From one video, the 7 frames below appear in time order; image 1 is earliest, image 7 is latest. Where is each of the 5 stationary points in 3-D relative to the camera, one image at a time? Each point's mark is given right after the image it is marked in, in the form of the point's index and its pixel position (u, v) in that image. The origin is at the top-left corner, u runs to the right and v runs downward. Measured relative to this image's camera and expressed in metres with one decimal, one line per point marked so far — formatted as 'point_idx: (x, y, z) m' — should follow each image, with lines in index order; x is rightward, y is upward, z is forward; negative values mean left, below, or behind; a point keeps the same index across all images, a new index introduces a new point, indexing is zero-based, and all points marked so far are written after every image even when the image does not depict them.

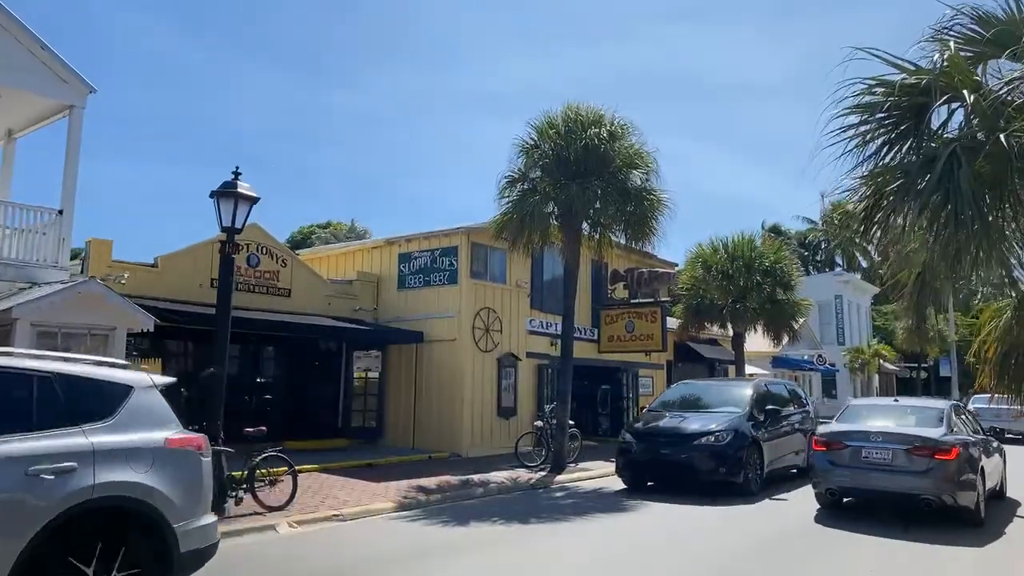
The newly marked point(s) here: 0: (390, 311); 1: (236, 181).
0: (-3.1, -0.6, +18.2) m
1: (-3.8, +1.5, +9.9) m
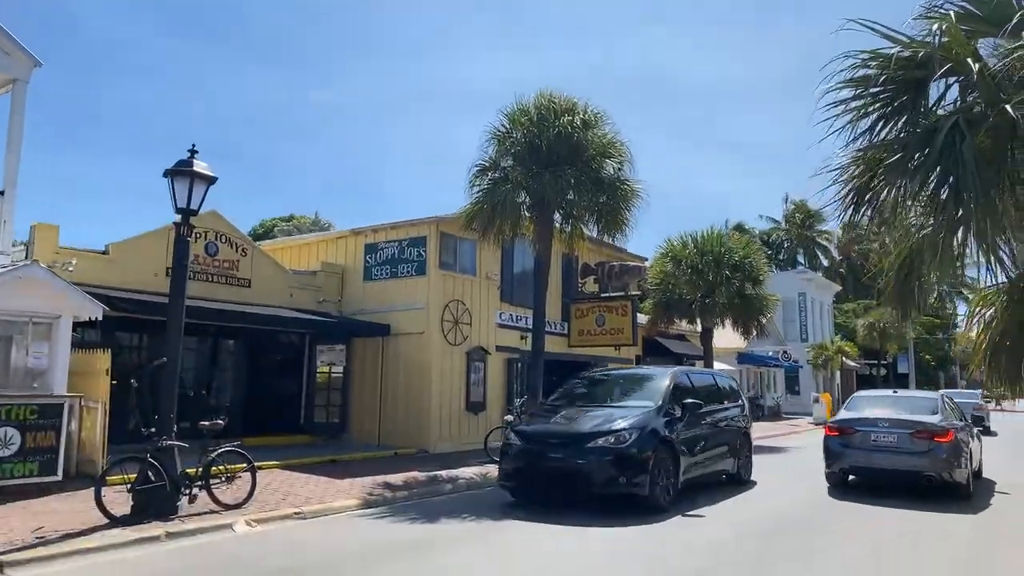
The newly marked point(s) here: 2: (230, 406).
0: (-3.8, -0.4, +17.7) m
1: (-4.1, +1.7, +9.3) m
2: (-6.2, -2.6, +16.0) m
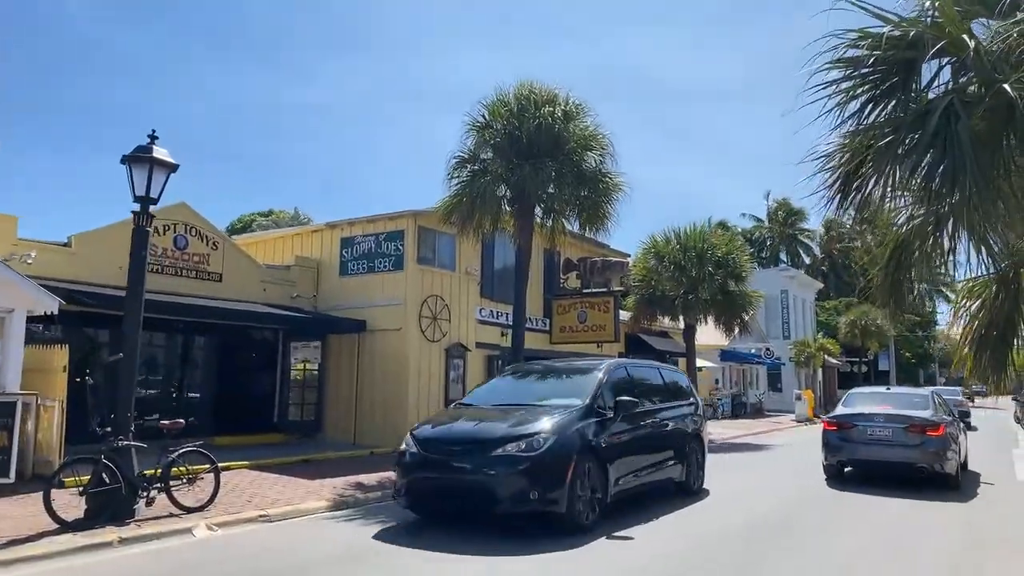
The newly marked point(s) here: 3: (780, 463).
0: (-4.3, -0.3, +17.2) m
1: (-4.4, +1.7, +8.8) m
2: (-6.7, -2.5, +15.5) m
3: (+6.5, -4.2, +17.5) m
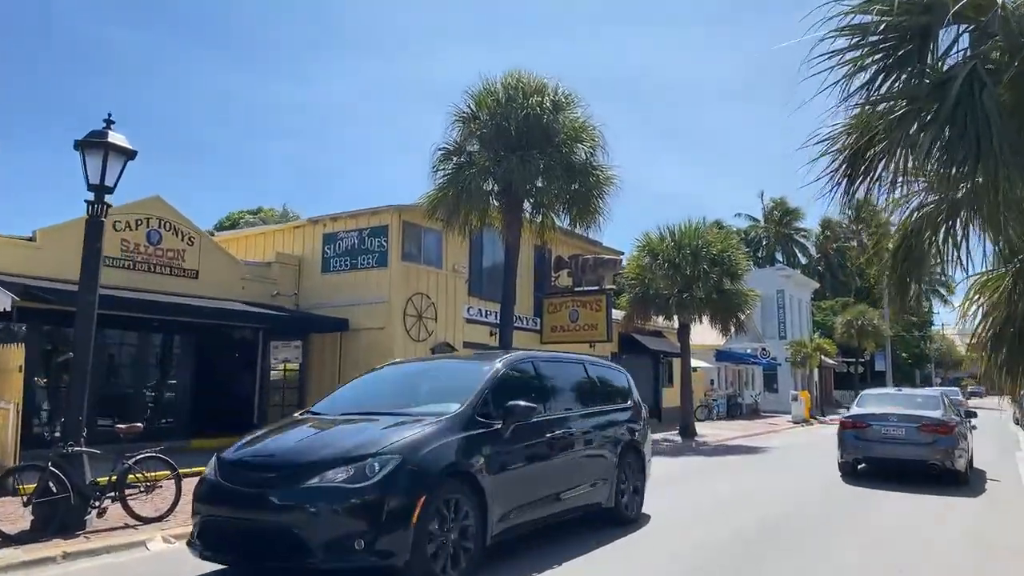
0: (-4.6, -0.2, +16.7) m
1: (-4.6, +1.8, +8.3) m
2: (-6.9, -2.4, +14.9) m
3: (+6.2, -4.2, +17.0) m
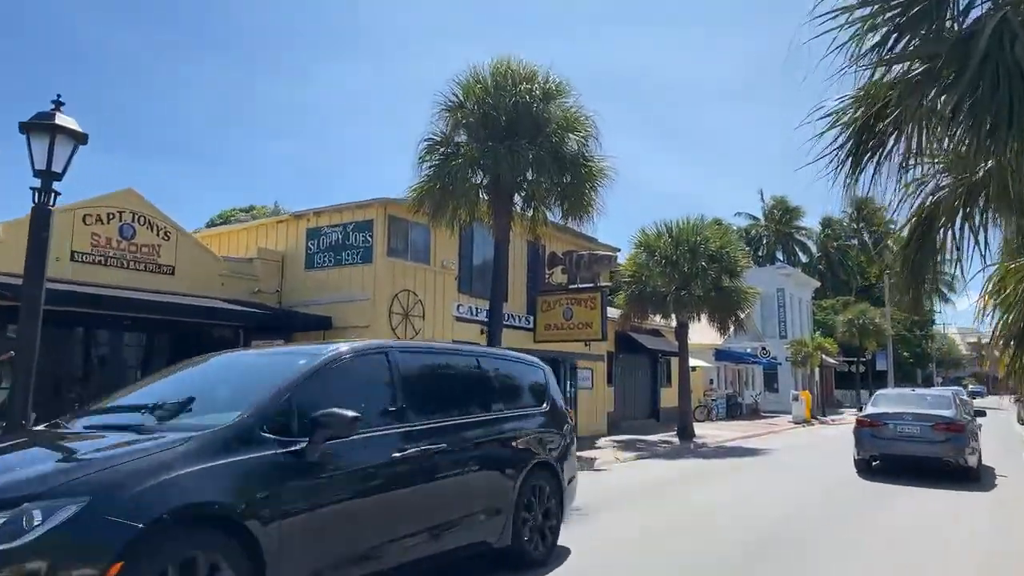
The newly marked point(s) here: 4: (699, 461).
0: (-4.8, -0.1, +16.1) m
1: (-4.9, +1.9, +7.7) m
2: (-7.1, -2.4, +14.3) m
3: (+6.0, -4.1, +16.4) m
4: (+4.5, -4.1, +17.2) m
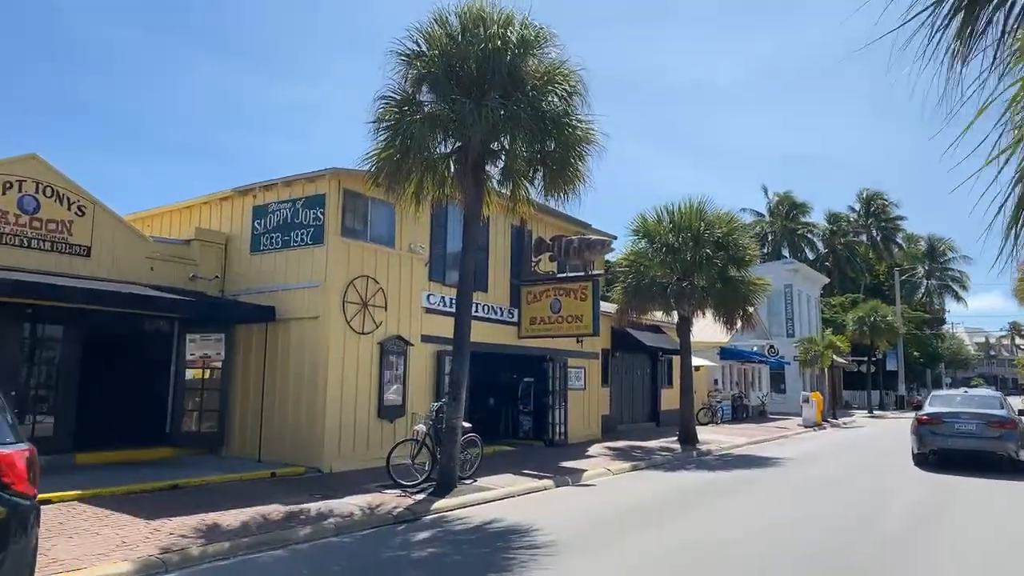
0: (-5.2, +0.1, +14.0) m
1: (-5.3, +2.1, +5.6) m
2: (-7.6, -2.1, +12.3) m
3: (+5.6, -3.8, +14.3) m
4: (+4.0, -3.9, +15.1) m
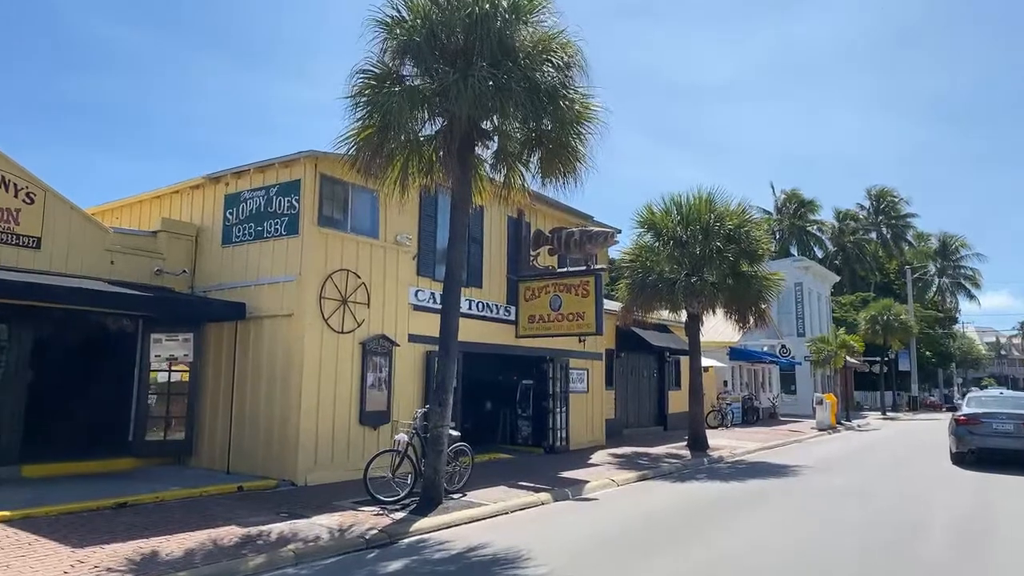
0: (-5.3, +0.2, +12.9) m
1: (-5.5, +2.2, +4.5) m
2: (-7.7, -2.0, +11.2) m
3: (+5.5, -3.7, +13.1) m
4: (+3.9, -3.8, +13.9) m
